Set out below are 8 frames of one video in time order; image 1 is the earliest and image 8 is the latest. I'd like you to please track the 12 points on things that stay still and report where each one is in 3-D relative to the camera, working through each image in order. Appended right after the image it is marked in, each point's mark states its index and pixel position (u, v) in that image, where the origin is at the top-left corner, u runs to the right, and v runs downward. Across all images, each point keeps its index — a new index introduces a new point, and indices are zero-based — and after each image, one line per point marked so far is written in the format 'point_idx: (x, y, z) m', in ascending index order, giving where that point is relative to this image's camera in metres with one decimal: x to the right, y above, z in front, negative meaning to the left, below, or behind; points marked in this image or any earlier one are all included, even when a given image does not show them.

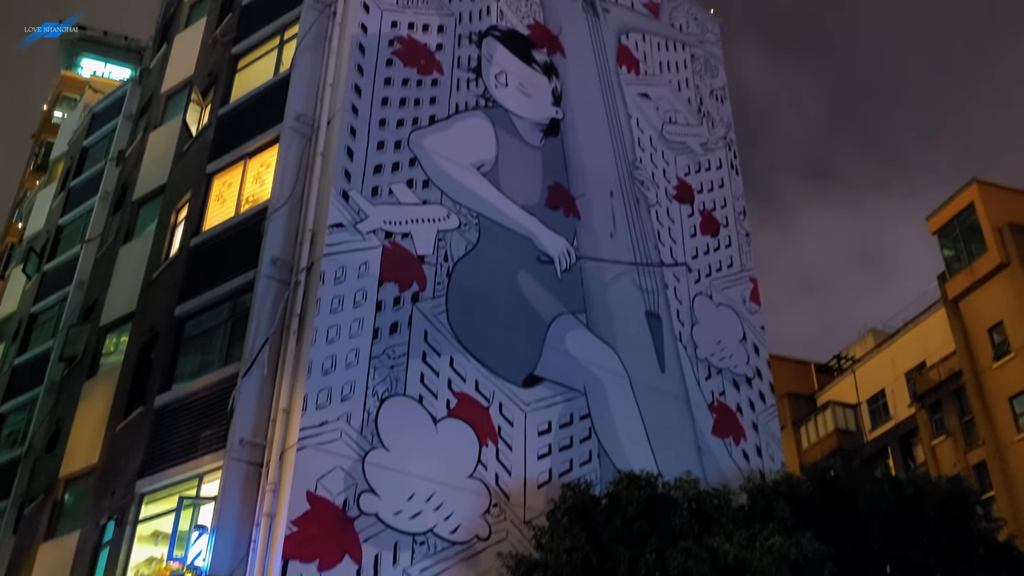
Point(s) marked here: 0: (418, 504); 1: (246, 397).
0: (-1.8, -4.3, +19.5) m
1: (-5.3, -2.1, +19.5) m
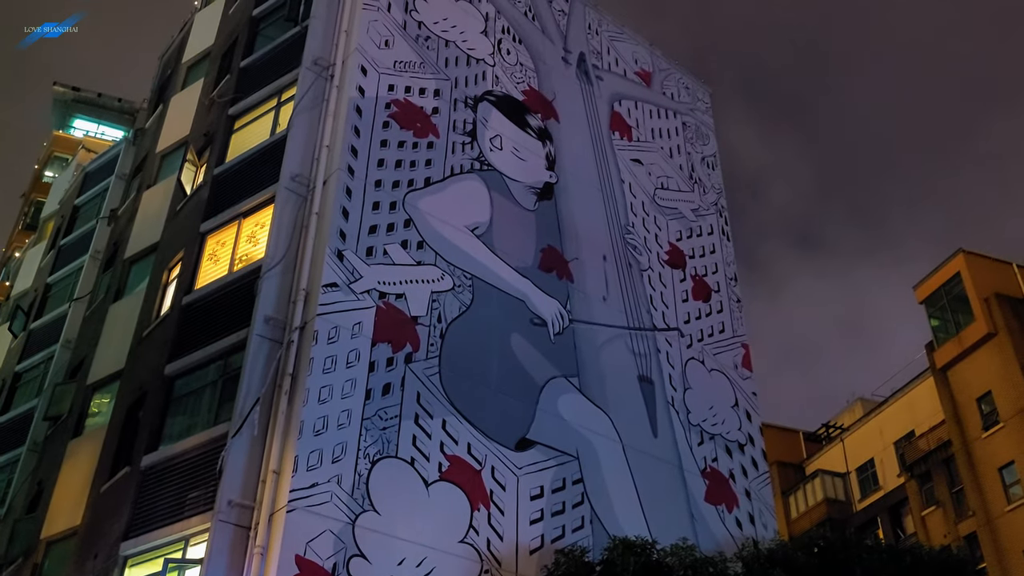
0: (-2.0, -5.5, +19.1) m
1: (-5.4, -3.3, +19.1) m
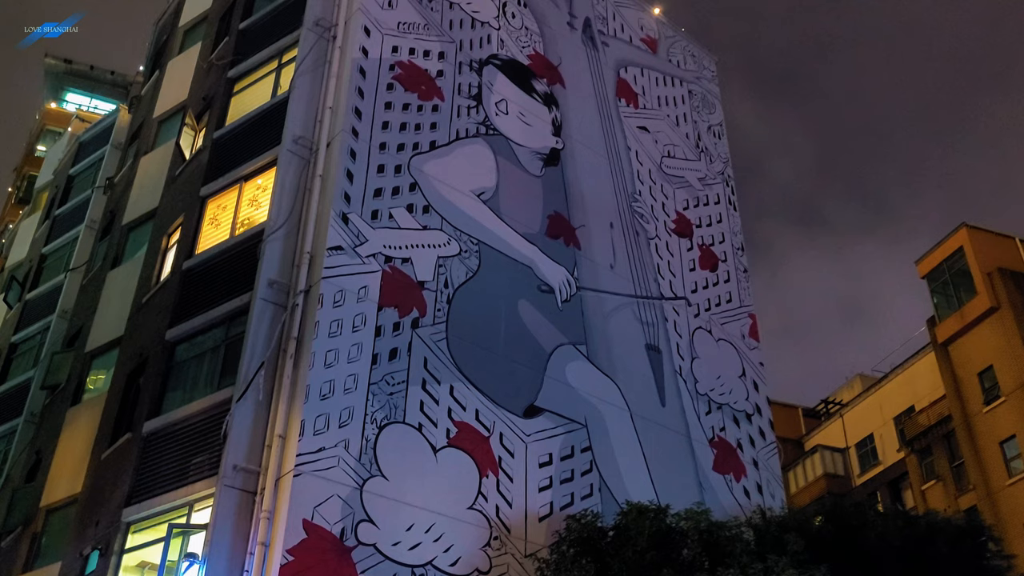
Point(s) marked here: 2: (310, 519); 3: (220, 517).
0: (-1.8, -4.7, +18.8) m
1: (-5.2, -2.5, +18.7) m
2: (-3.6, -4.1, +17.4) m
3: (-5.2, -4.1, +17.5) m
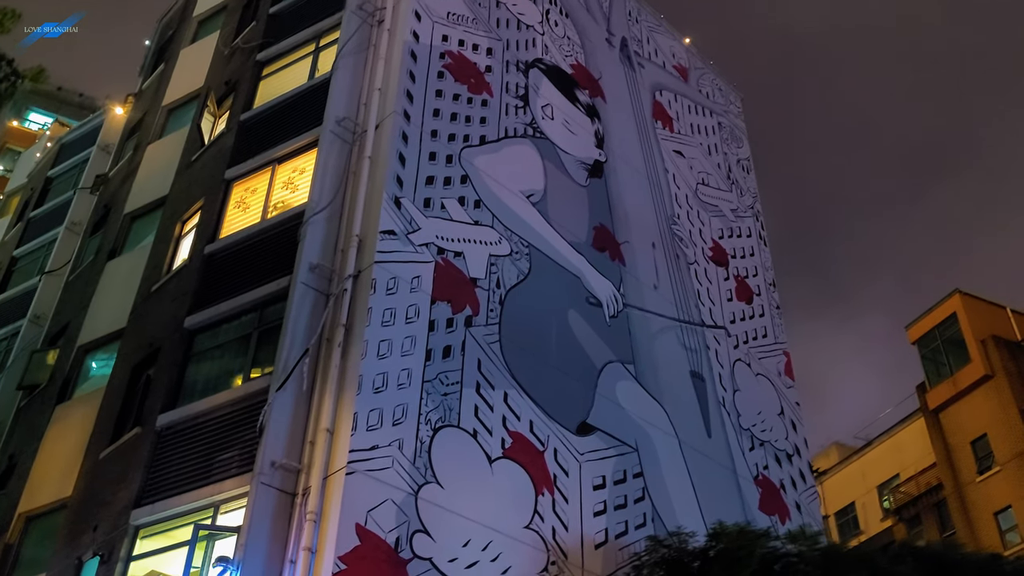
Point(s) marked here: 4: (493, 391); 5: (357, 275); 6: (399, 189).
0: (-0.6, -4.4, +16.5) m
1: (-3.9, -2.1, +16.4) m
2: (-2.3, -3.6, +15.1) m
3: (-3.9, -3.5, +15.1) m
4: (-0.4, -2.0, +18.8) m
5: (-2.8, +0.2, +18.1) m
6: (-2.2, +1.9, +19.5) m
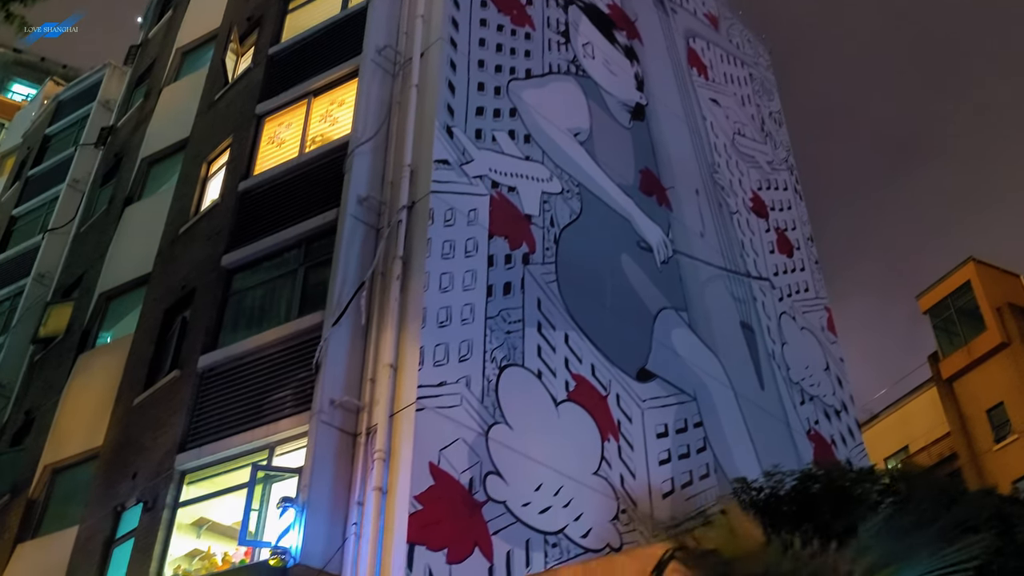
0: (+0.5, -3.3, +15.4) m
1: (-2.7, -0.9, +15.2) m
2: (-1.1, -2.5, +13.9) m
3: (-2.7, -2.4, +13.9) m
4: (+0.8, -0.8, +17.6) m
5: (-1.7, +1.4, +16.9) m
6: (-1.1, +3.1, +18.3) m
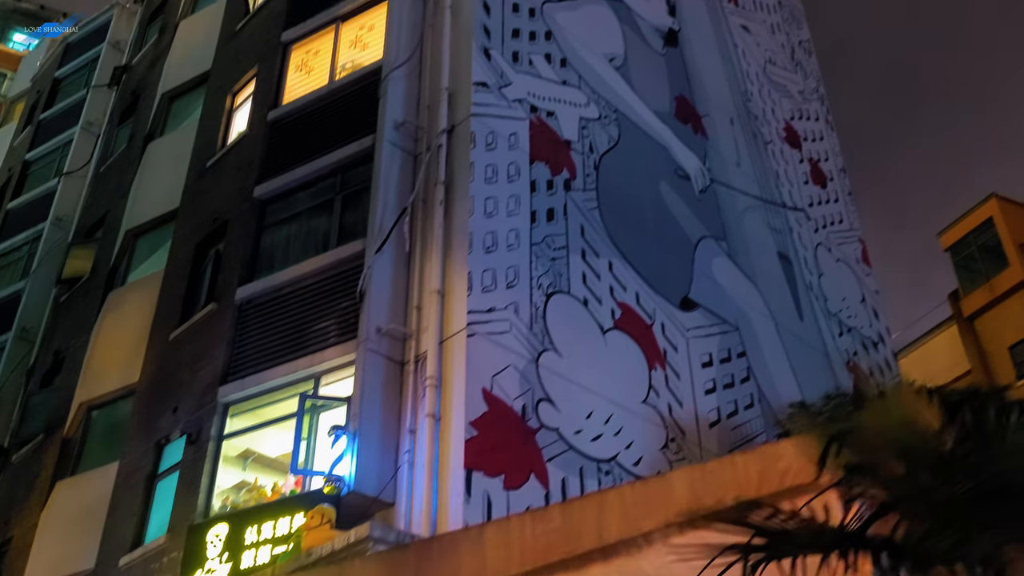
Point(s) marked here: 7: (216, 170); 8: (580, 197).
0: (+1.3, -2.1, +15.1) m
1: (-2.0, +0.2, +14.8) m
2: (-0.3, -1.4, +13.6) m
3: (-2.0, -1.3, +13.6) m
4: (+1.5, +0.5, +17.2) m
5: (-1.0, +2.6, +16.3) m
6: (-0.5, +4.4, +17.6) m
7: (-5.8, +2.3, +19.4) m
8: (+1.2, +1.6, +17.6) m
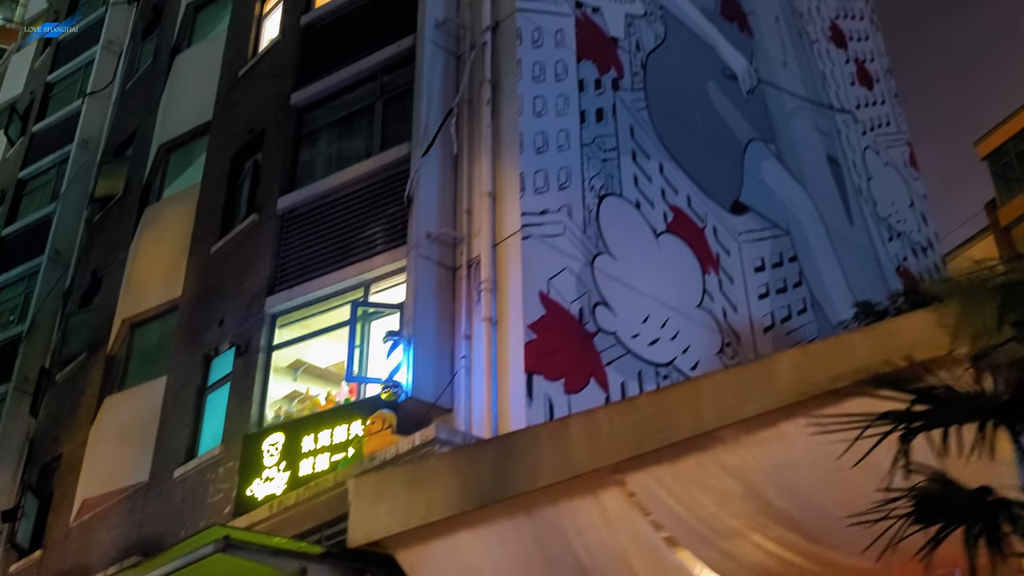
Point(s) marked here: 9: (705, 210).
0: (+2.1, -0.6, +14.7) m
1: (-1.2, +1.6, +14.3) m
2: (+0.5, -0.1, +13.2) m
3: (-1.2, 0.0, +13.2) m
4: (+2.3, +2.1, +16.6) m
5: (-0.3, +4.1, +15.6) m
6: (+0.3, +6.0, +16.8) m
7: (-5.0, +4.0, +18.8) m
8: (+2.0, +3.3, +16.9) m
9: (+3.4, +1.4, +17.3) m
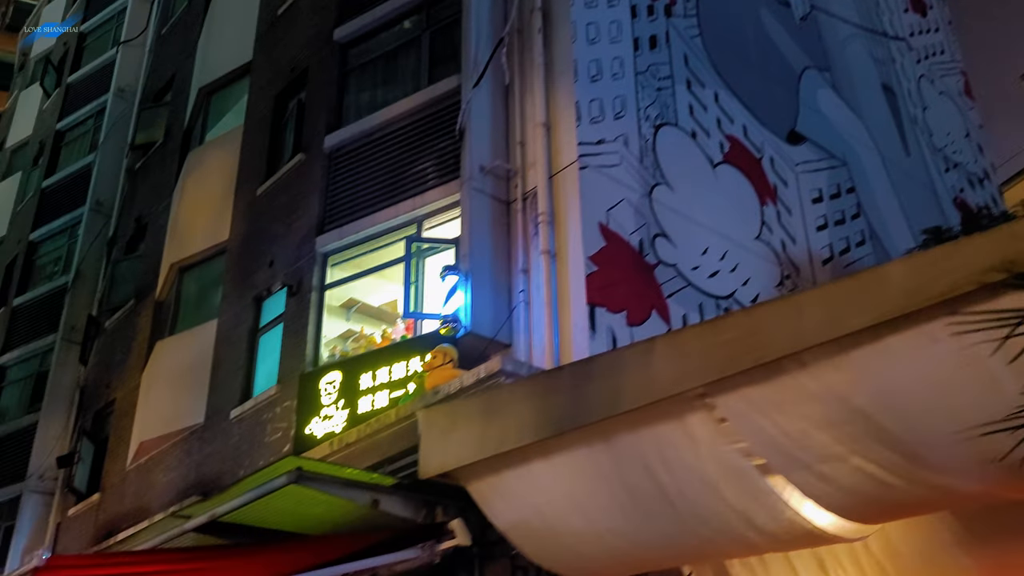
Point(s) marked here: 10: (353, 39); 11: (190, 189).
0: (+2.9, +0.4, +14.3) m
1: (-0.4, +2.5, +13.9) m
2: (+1.2, +0.8, +12.8) m
3: (-0.4, +0.8, +12.9) m
4: (+3.1, +3.2, +16.0) m
5: (+0.5, +5.1, +15.0) m
6: (+1.0, +7.1, +16.1) m
7: (-4.2, +5.1, +18.4) m
8: (+2.8, +4.4, +16.3) m
9: (+4.2, +2.5, +16.8) m
10: (-2.7, +4.2, +16.7) m
11: (-6.2, +1.9, +18.9) m
